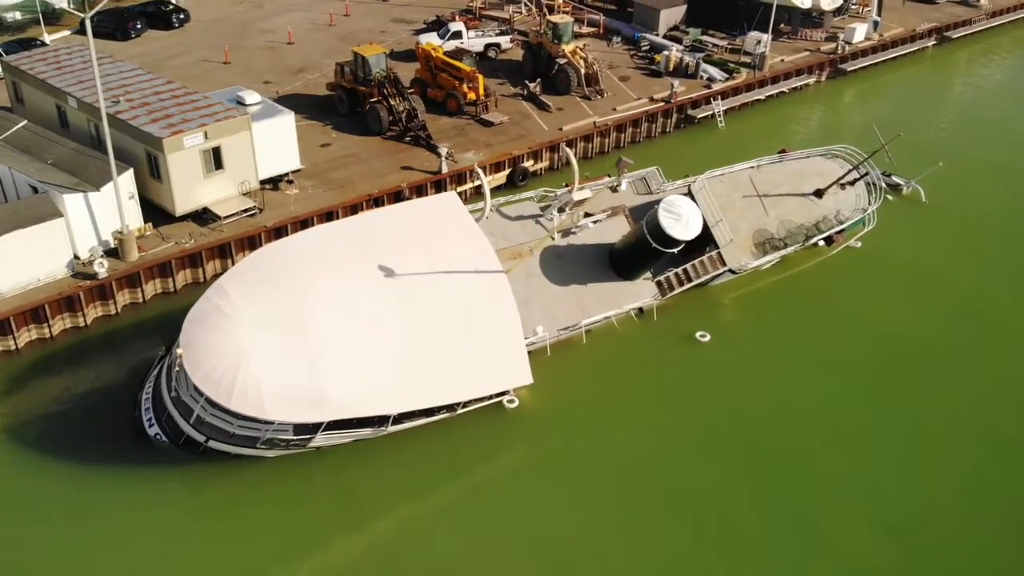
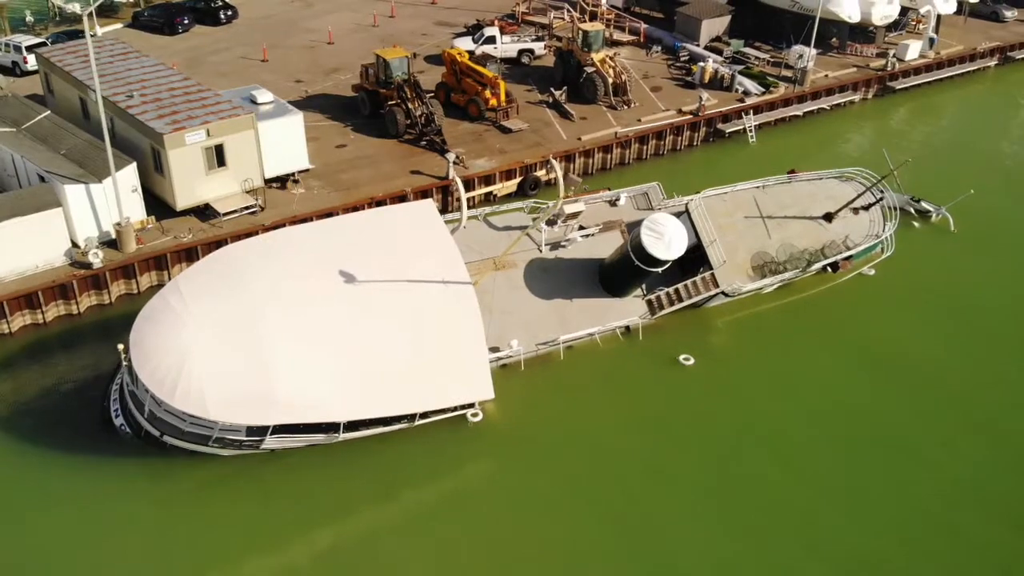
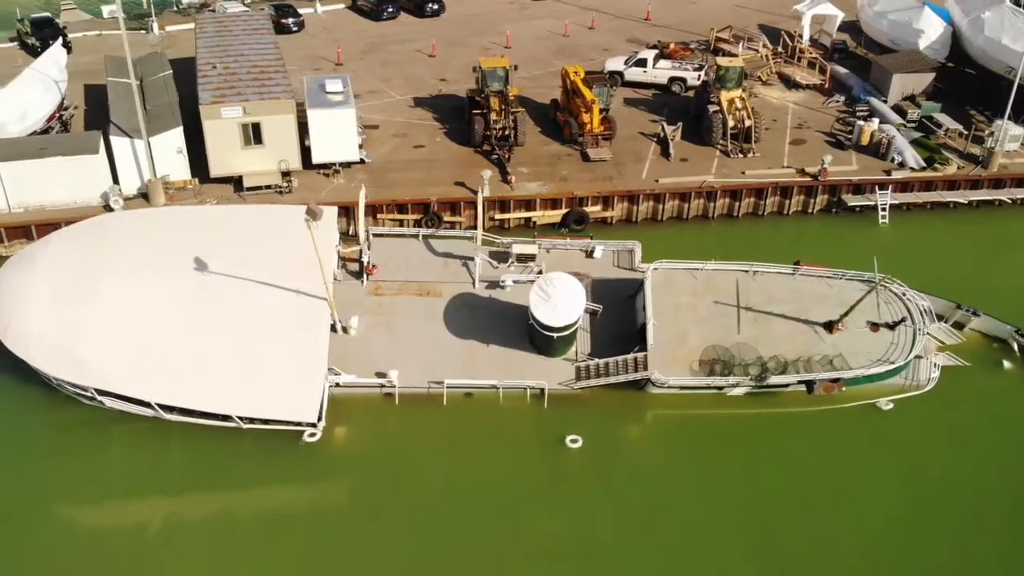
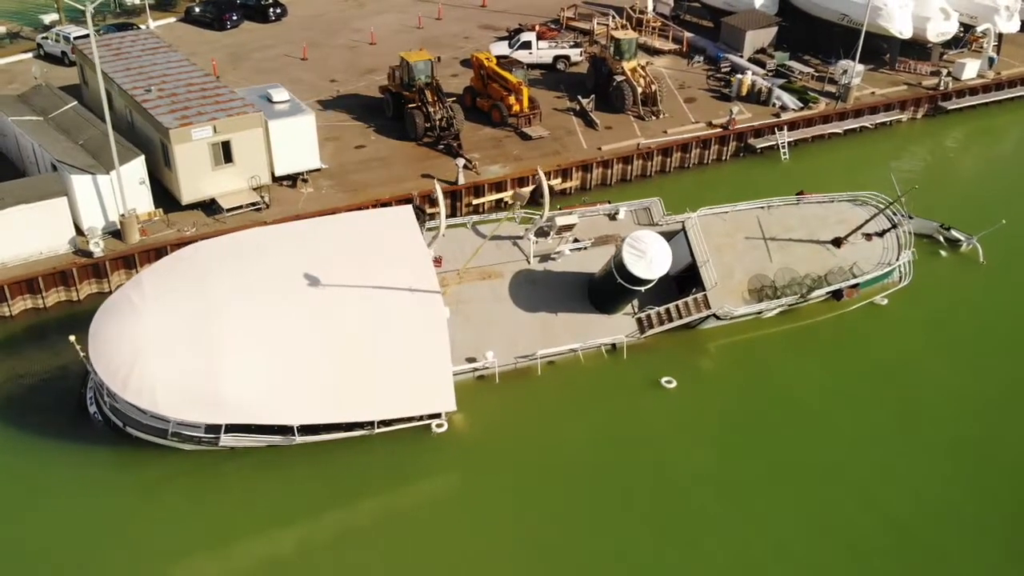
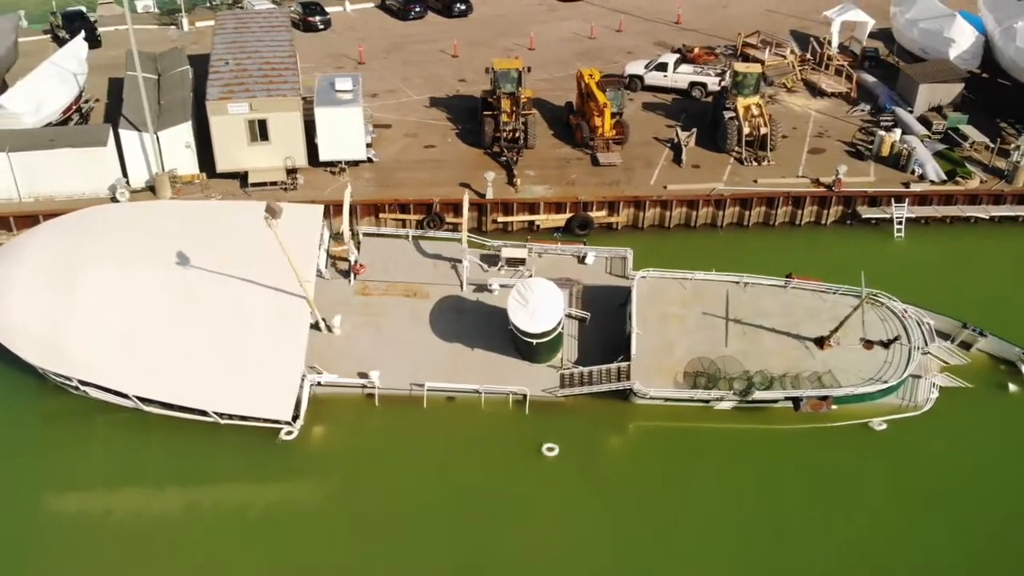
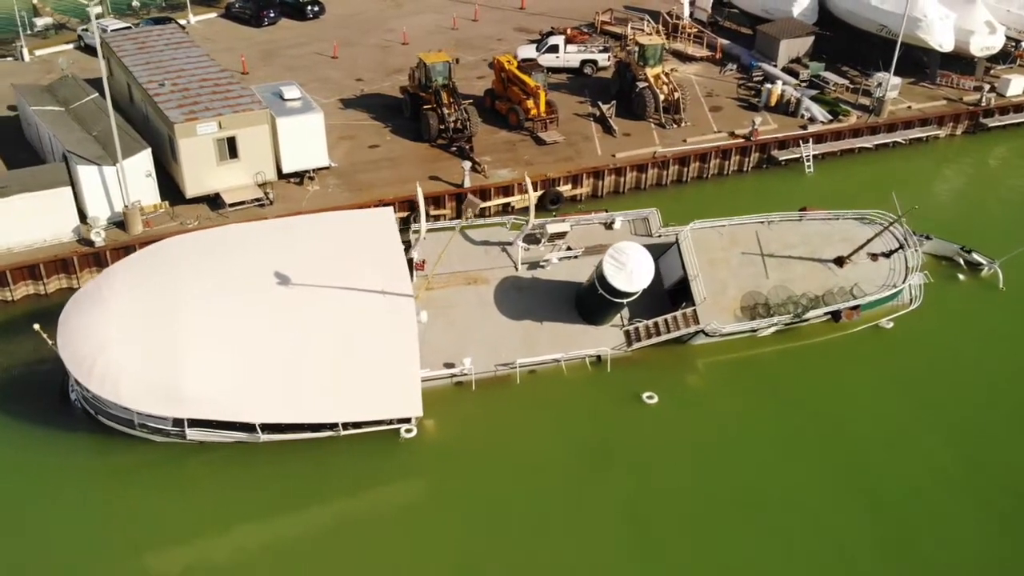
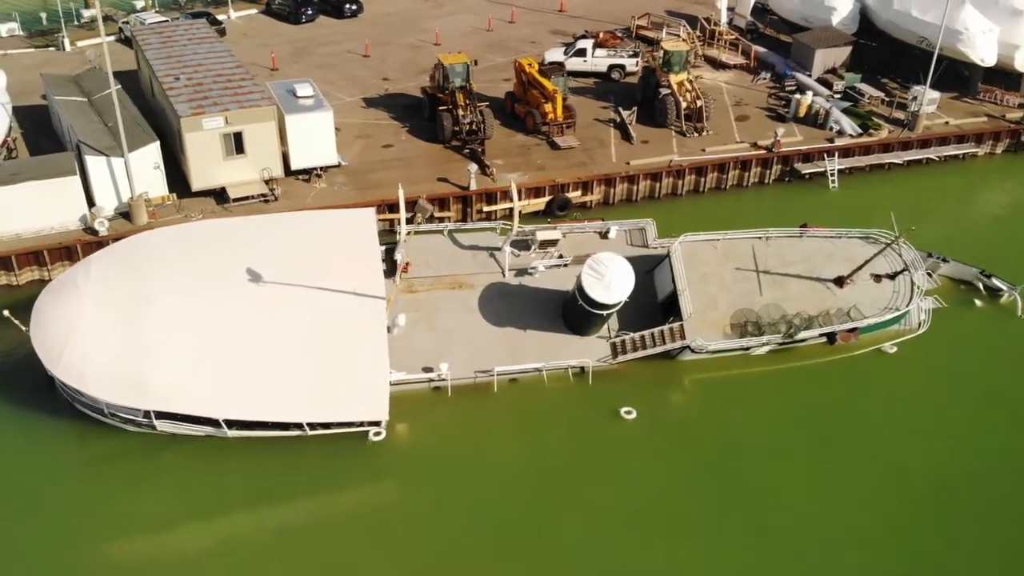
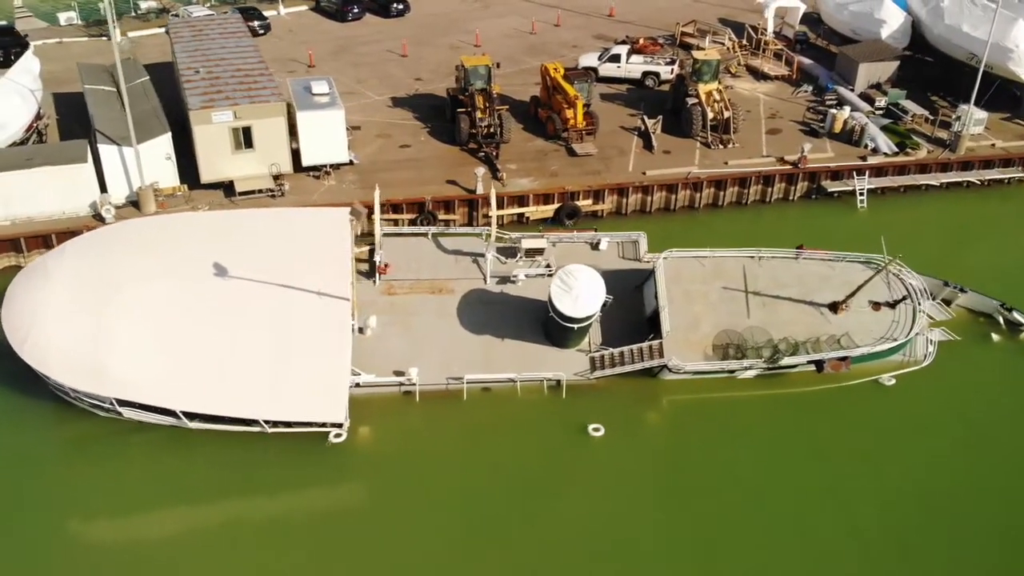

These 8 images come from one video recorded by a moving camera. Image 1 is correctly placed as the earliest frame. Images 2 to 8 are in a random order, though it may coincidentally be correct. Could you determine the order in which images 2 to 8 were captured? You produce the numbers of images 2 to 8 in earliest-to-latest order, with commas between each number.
2, 4, 6, 7, 8, 3, 5
